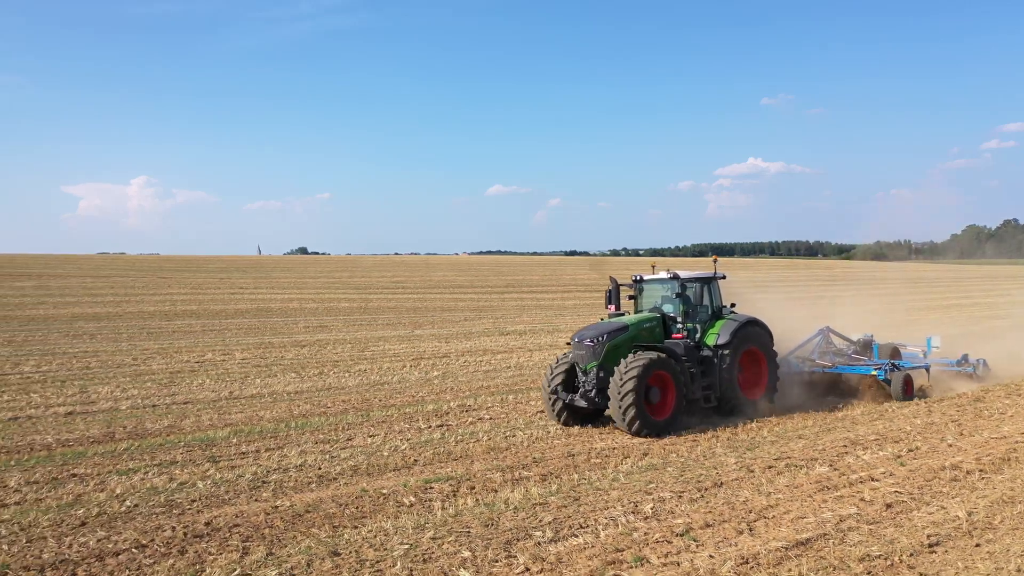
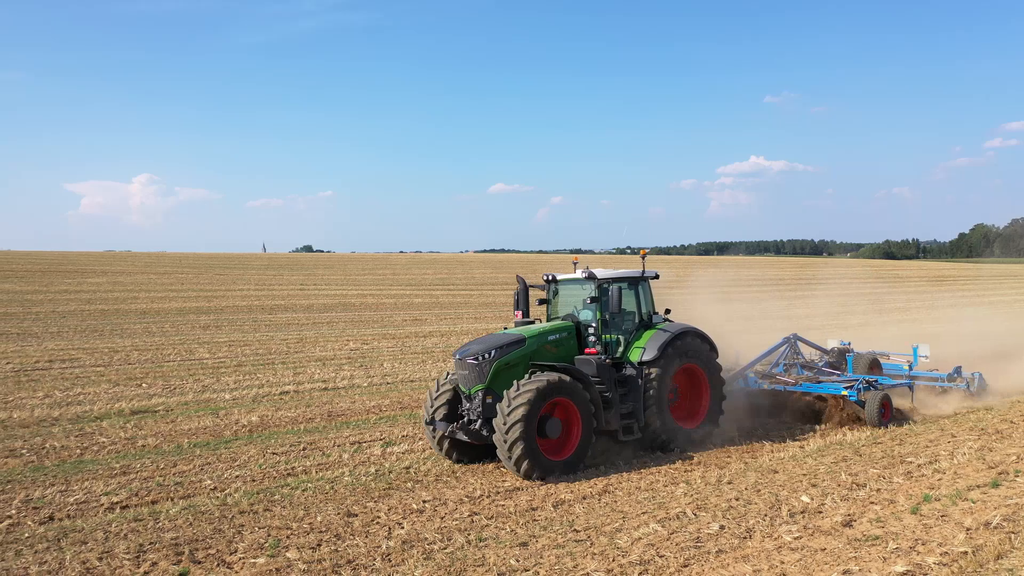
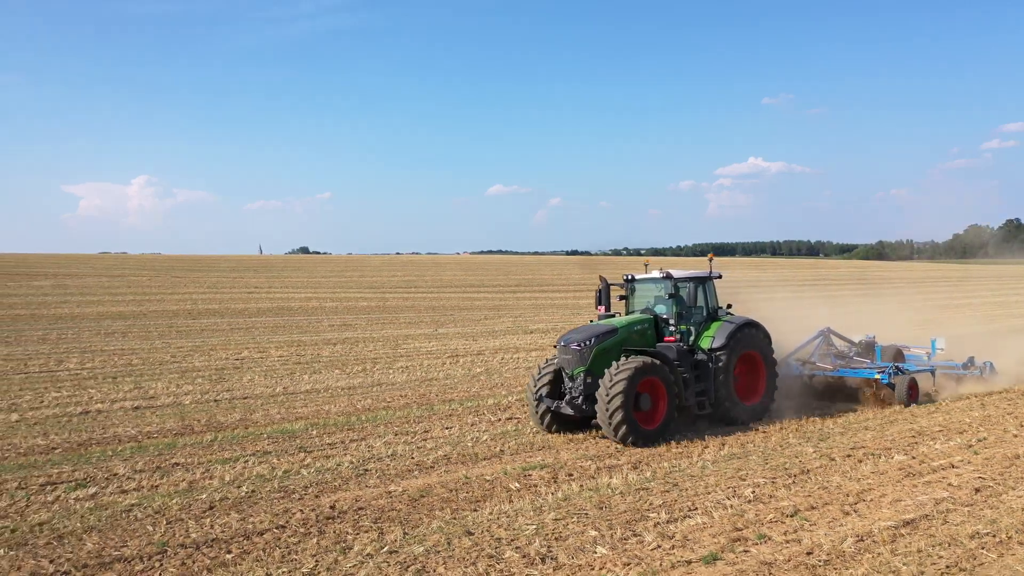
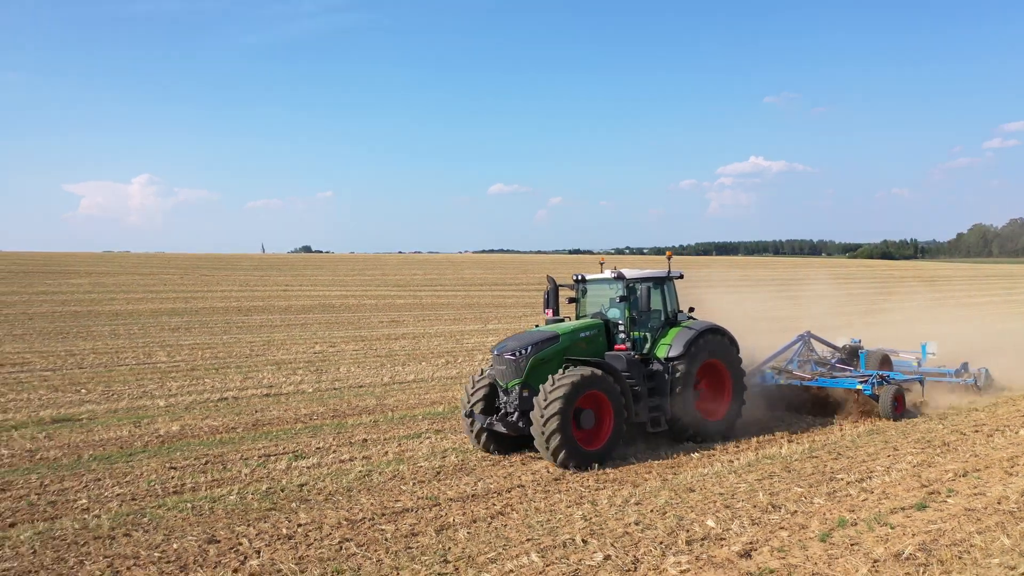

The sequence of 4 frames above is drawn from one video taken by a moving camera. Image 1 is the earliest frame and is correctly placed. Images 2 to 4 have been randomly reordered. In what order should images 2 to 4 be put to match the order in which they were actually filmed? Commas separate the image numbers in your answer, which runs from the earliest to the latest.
3, 4, 2
